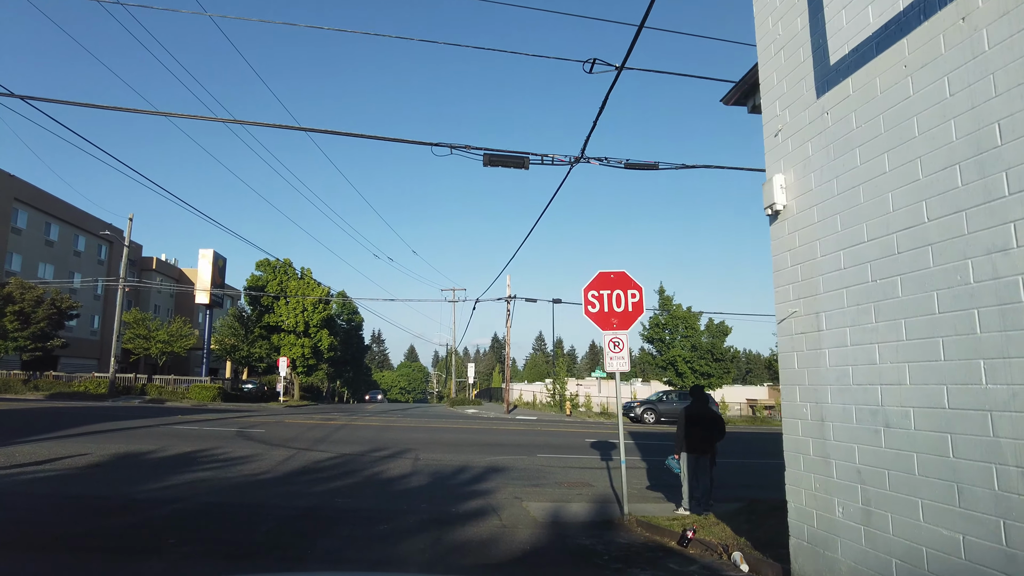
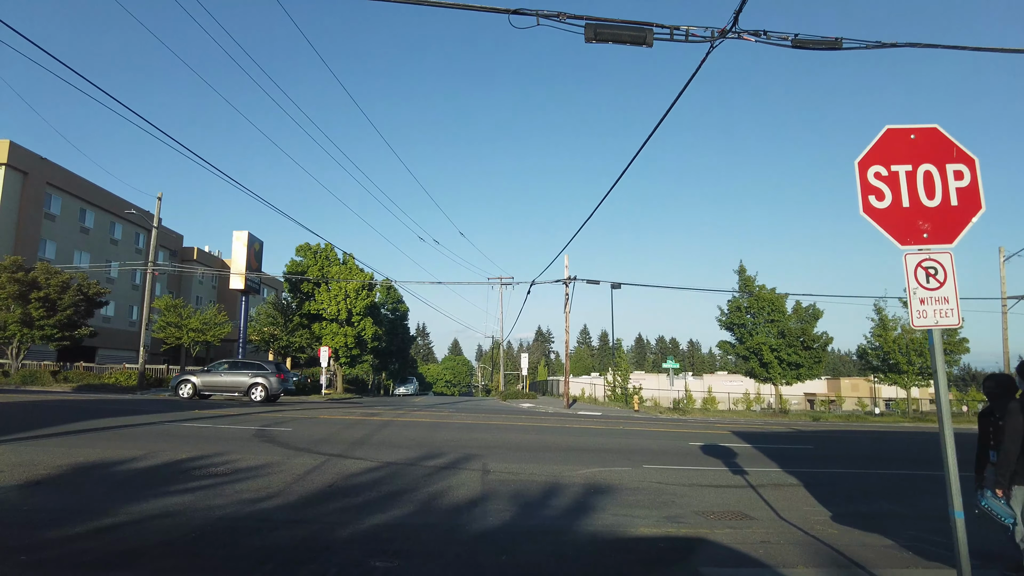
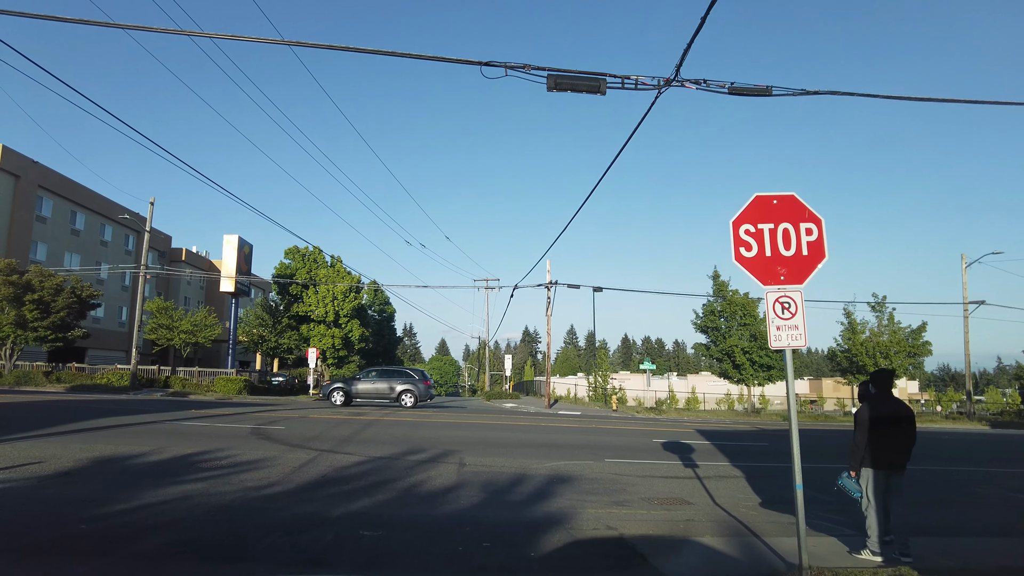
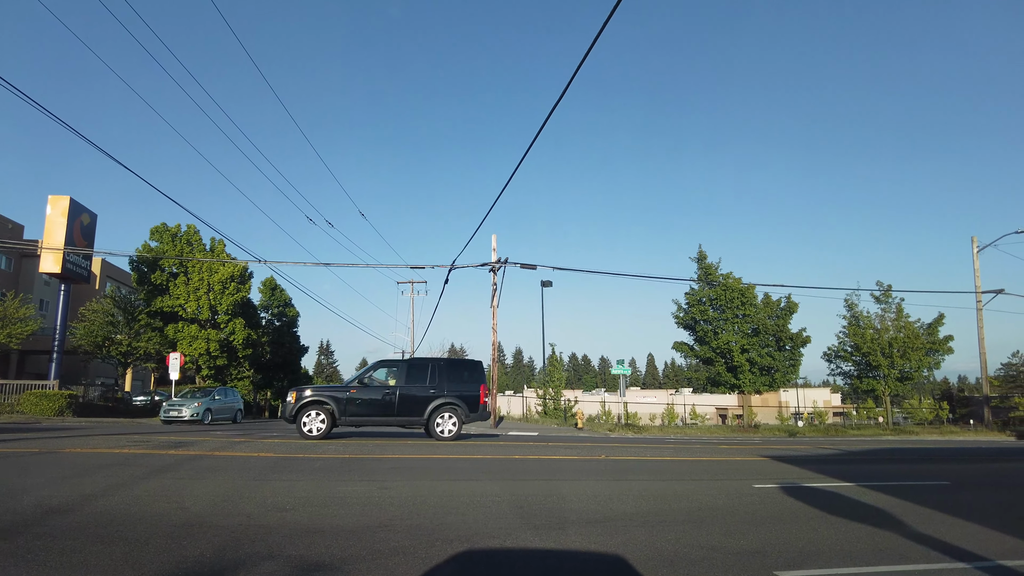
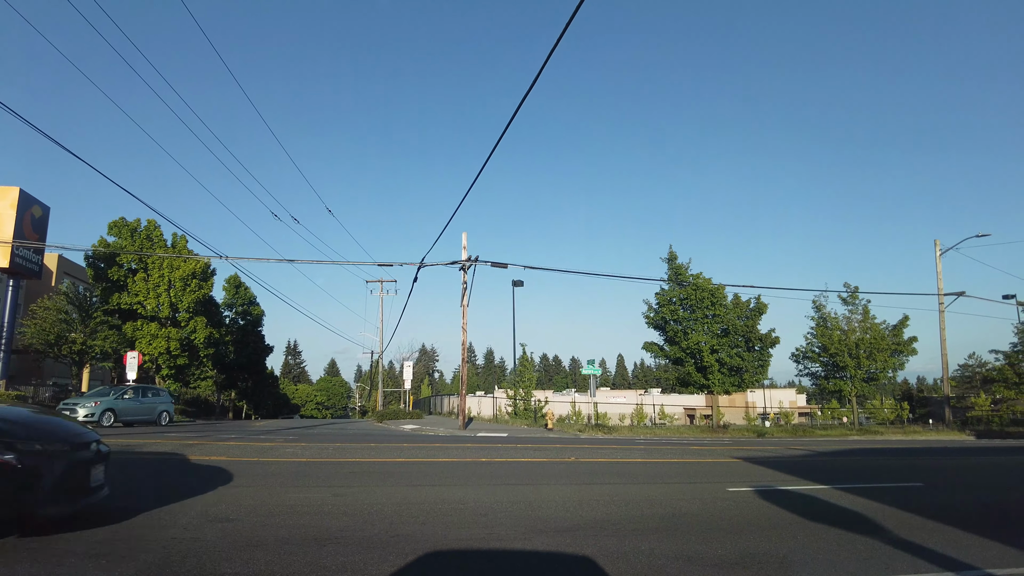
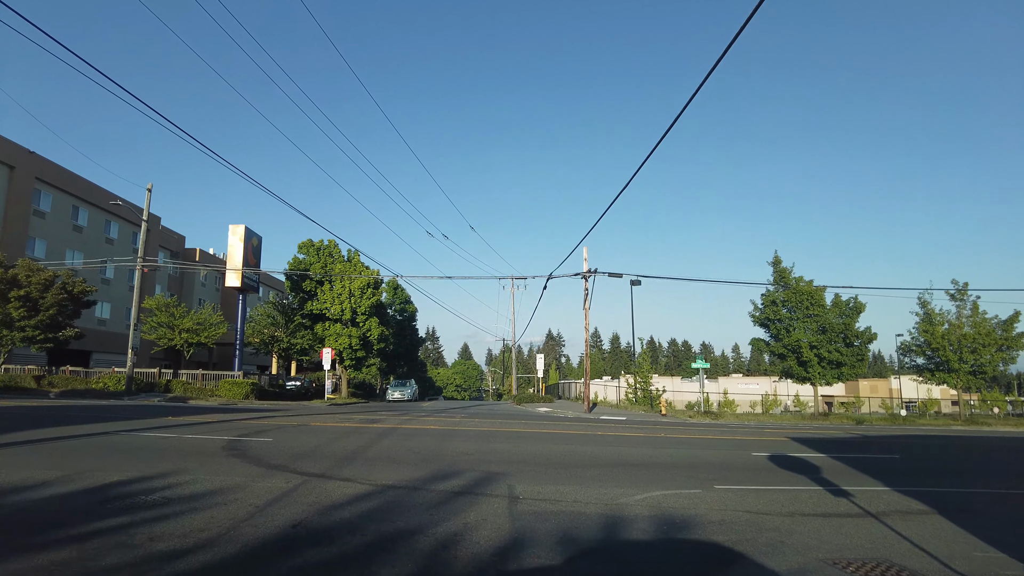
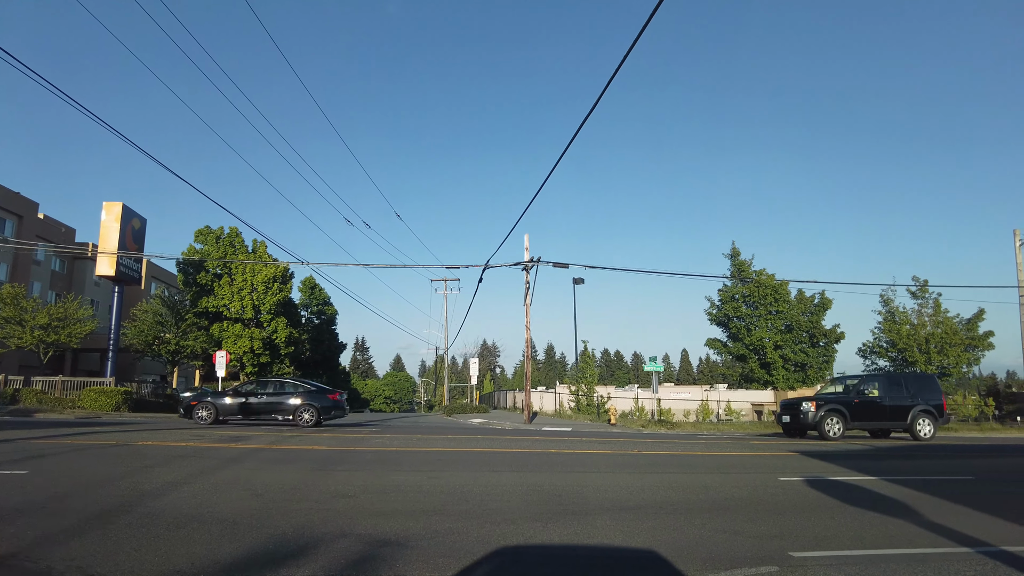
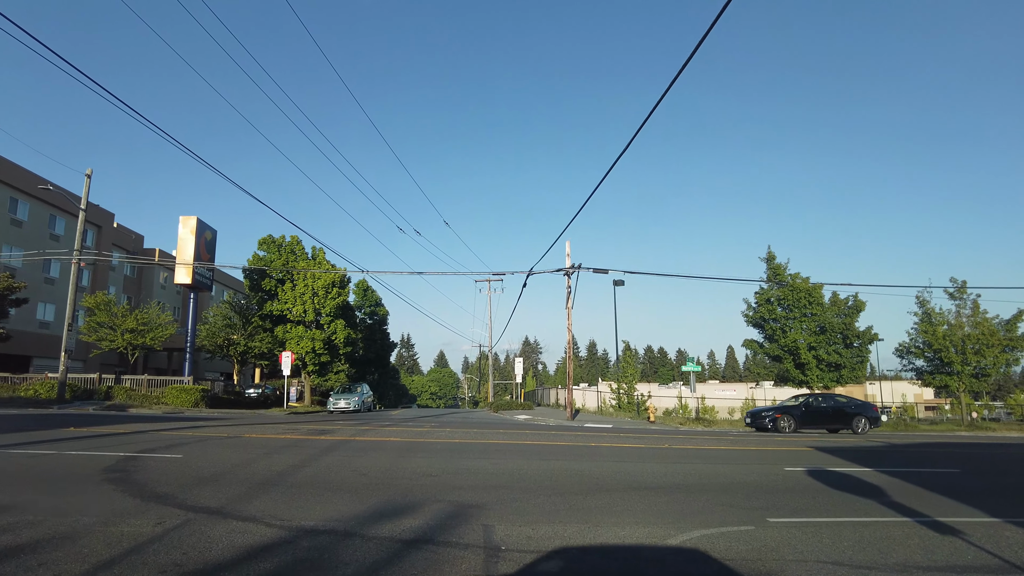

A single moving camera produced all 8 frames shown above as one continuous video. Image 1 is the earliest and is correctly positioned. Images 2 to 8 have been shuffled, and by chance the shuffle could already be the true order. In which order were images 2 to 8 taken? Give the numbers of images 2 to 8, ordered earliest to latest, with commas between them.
3, 2, 6, 8, 7, 4, 5
